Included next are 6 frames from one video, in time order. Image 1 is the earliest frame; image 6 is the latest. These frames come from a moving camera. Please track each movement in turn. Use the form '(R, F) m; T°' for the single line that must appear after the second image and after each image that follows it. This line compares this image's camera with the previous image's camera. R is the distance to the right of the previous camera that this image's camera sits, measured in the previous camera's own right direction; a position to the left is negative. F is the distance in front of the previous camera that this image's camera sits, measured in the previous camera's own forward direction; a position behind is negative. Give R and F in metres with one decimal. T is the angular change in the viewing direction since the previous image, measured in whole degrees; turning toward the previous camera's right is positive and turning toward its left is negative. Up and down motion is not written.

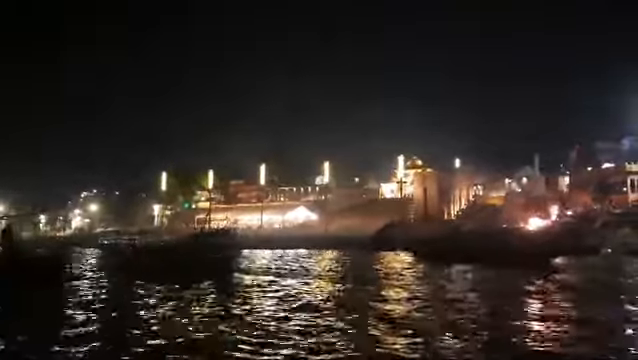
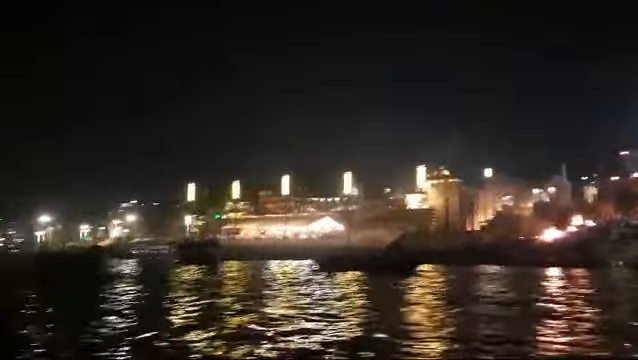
(+0.6, +0.2) m; -2°
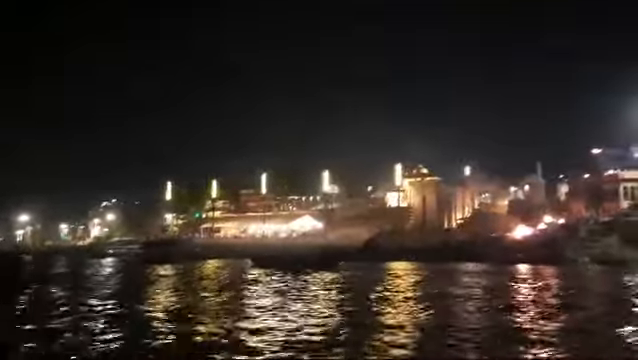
(+0.3, 0.0) m; +1°
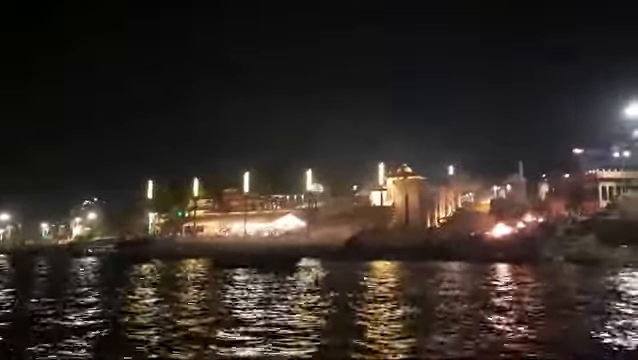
(+0.2, +0.1) m; +1°
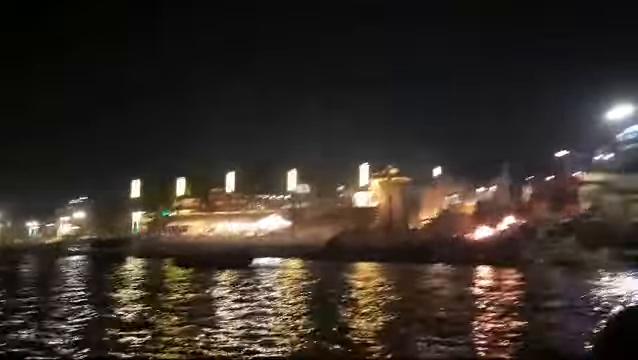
(+0.2, +0.3) m; +1°
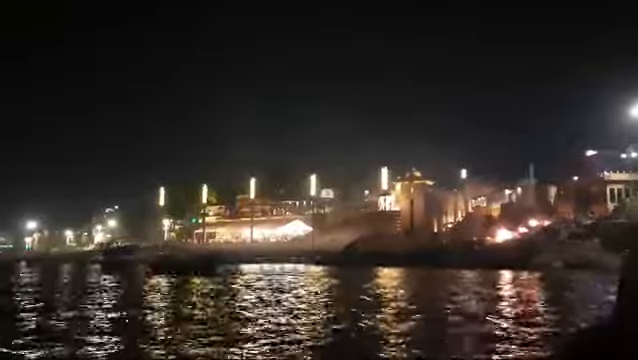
(+0.4, +0.4) m; -2°
